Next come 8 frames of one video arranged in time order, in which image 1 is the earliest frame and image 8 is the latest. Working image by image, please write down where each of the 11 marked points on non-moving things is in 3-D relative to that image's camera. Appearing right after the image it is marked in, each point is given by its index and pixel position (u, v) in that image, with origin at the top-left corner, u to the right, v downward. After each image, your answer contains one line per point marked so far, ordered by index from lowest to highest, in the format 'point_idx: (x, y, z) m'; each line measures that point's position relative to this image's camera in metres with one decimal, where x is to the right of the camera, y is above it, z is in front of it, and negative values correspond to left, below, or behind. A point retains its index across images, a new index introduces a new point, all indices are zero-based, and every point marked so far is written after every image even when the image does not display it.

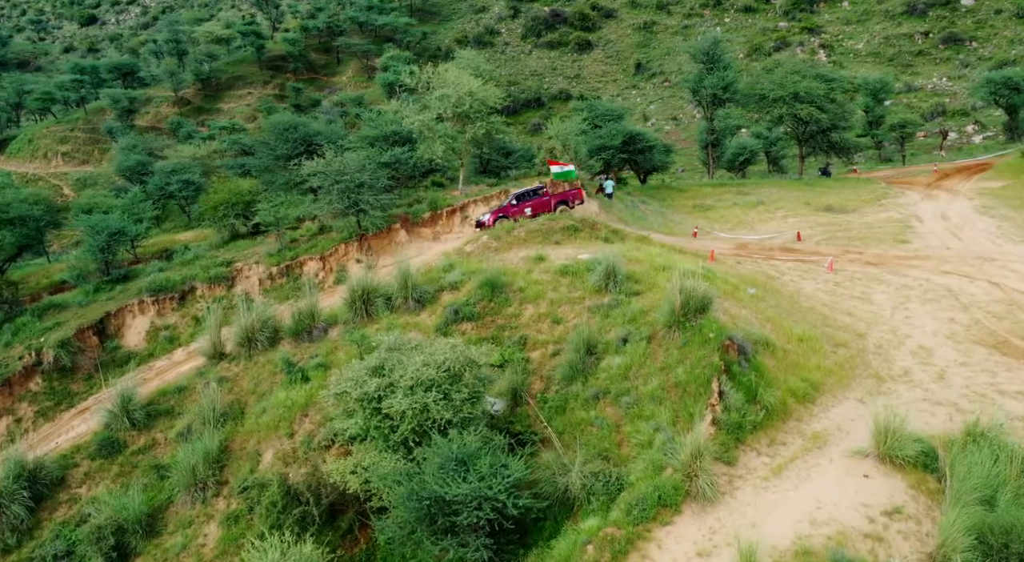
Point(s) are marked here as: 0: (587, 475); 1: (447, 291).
0: (+1.1, -3.2, +11.3) m
1: (-1.7, -0.3, +18.4) m
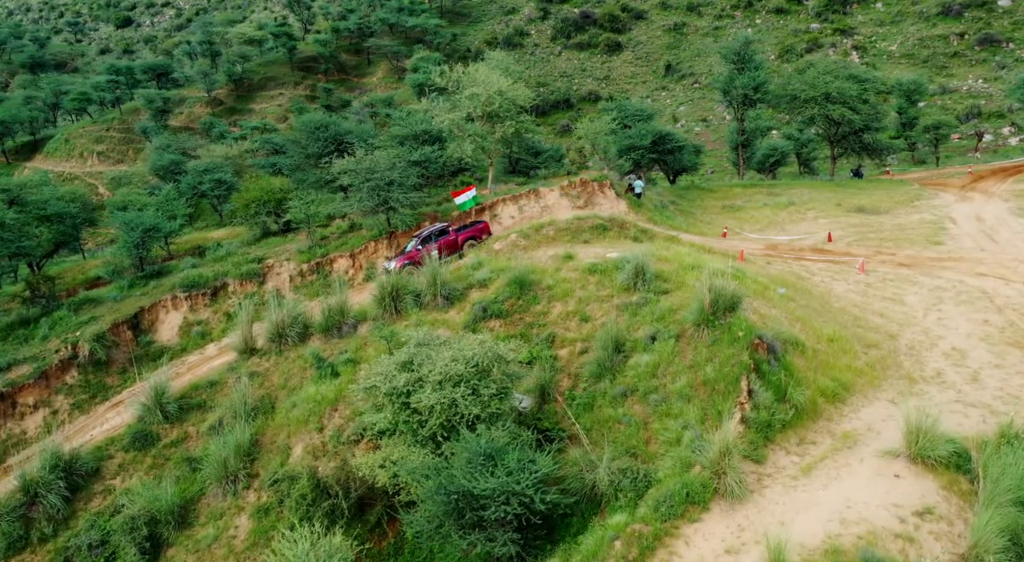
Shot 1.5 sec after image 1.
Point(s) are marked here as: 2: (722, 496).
0: (+1.6, -3.1, +11.4) m
1: (-1.0, -0.2, +18.6) m
2: (+3.1, -3.2, +10.3) m
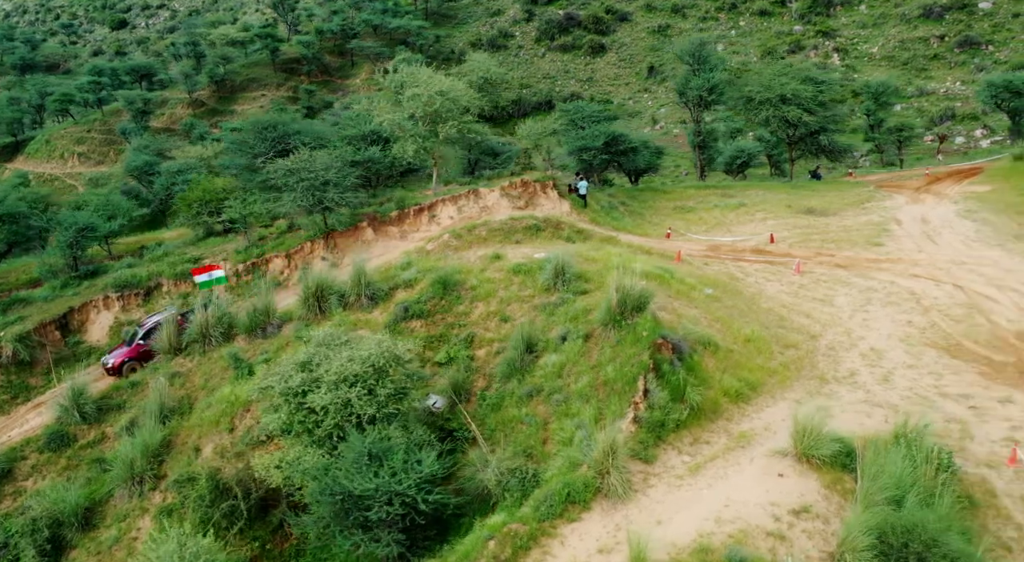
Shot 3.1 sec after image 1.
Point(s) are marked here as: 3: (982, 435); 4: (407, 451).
0: (-0.2, -3.1, +11.3) m
1: (-2.9, -0.2, +18.5) m
2: (+1.4, -3.2, +10.3) m
3: (+8.4, -2.7, +12.3) m
4: (-1.7, -2.7, +11.2) m
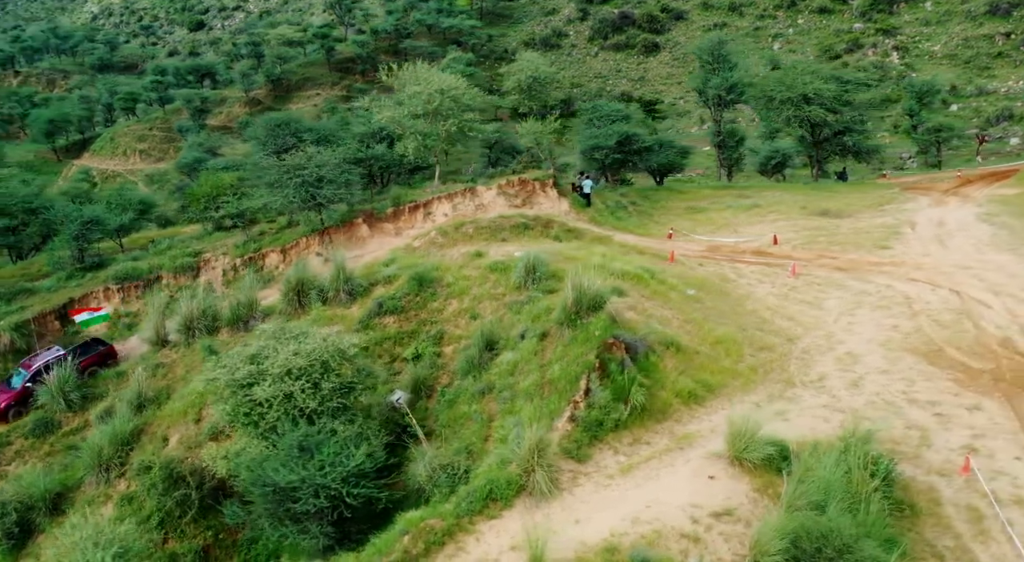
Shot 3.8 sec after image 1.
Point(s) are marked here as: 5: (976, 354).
0: (-1.2, -3.0, +11.4) m
1: (-3.5, -0.1, +18.7) m
2: (+0.3, -3.2, +10.3) m
3: (+7.4, -2.7, +12.0) m
4: (-2.7, -2.7, +11.4) m
5: (+9.8, -1.5, +14.7) m
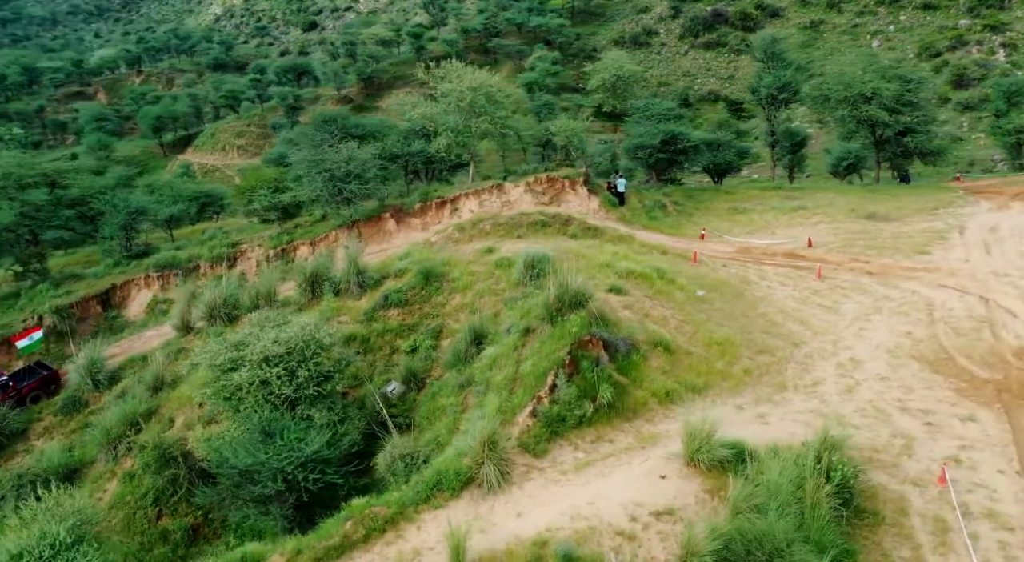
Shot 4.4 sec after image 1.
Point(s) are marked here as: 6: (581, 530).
0: (-1.8, -2.9, +11.7) m
1: (-3.3, +0.1, +19.3) m
2: (-0.5, -3.1, +10.5) m
3: (+6.8, -2.8, +11.5) m
4: (-3.3, -2.5, +11.9) m
5: (+9.5, -1.7, +14.0) m
6: (+1.0, -3.4, +9.5) m
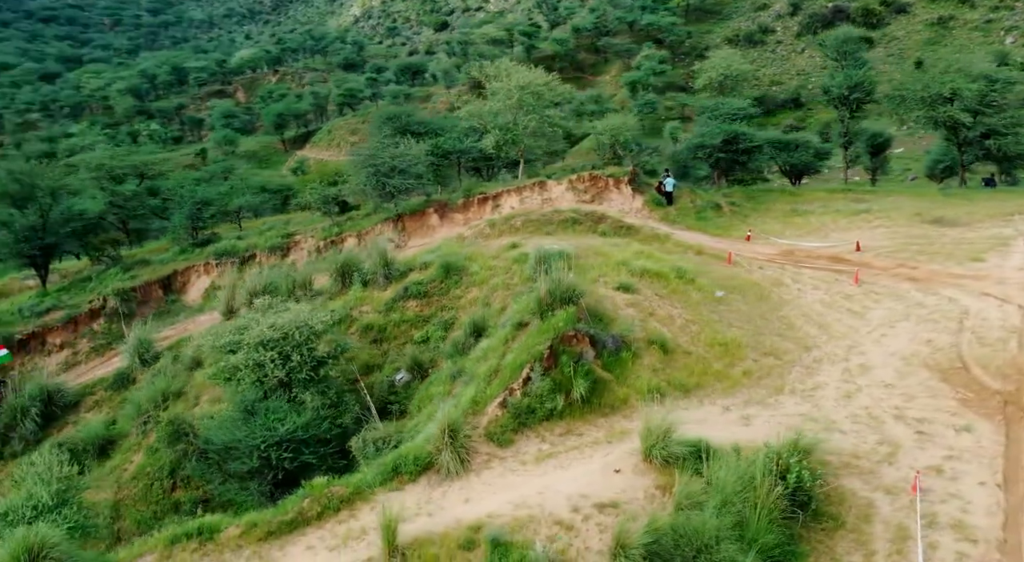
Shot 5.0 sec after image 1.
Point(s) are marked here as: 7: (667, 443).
0: (-2.3, -2.7, +12.4) m
1: (-2.7, +0.3, +20.1) m
2: (-1.0, -2.9, +11.1) m
3: (+6.3, -2.9, +11.1) m
4: (-3.7, -2.3, +12.8) m
5: (+9.3, -1.8, +13.2) m
6: (+0.2, -3.3, +9.9) m
7: (+2.3, -2.4, +10.5) m
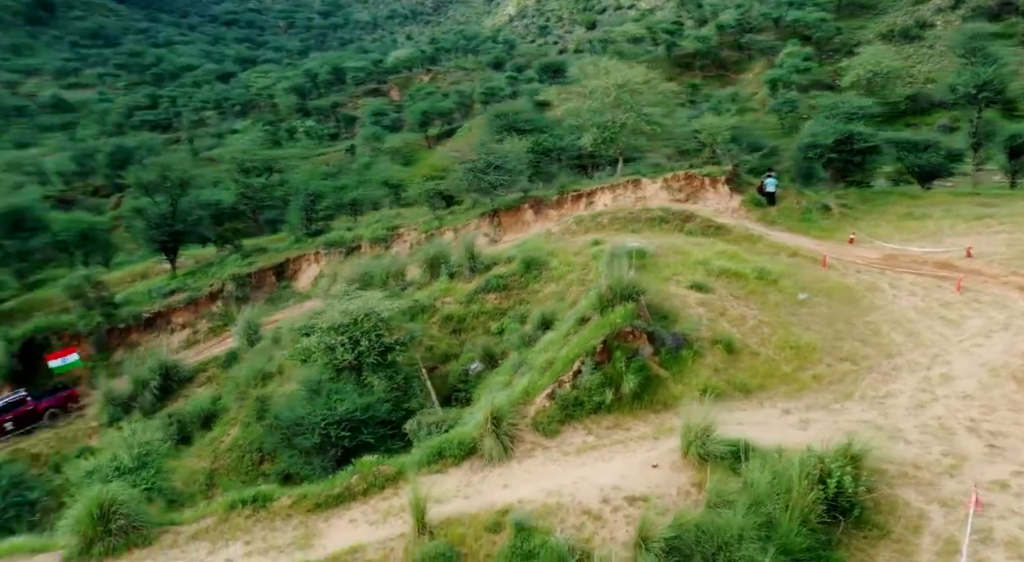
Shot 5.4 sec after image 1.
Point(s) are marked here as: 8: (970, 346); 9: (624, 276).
0: (-1.3, -2.6, +13.2) m
1: (-0.3, +0.5, +20.8) m
2: (-0.3, -2.8, +11.7) m
3: (+6.9, -2.9, +10.5) m
4: (-2.6, -2.1, +13.8) m
5: (+10.3, -1.9, +12.1) m
6: (+0.8, -3.2, +10.3) m
7: (+3.0, -2.4, +10.6) m
8: (+9.9, -1.4, +15.0) m
9: (+2.4, +0.1, +14.6) m
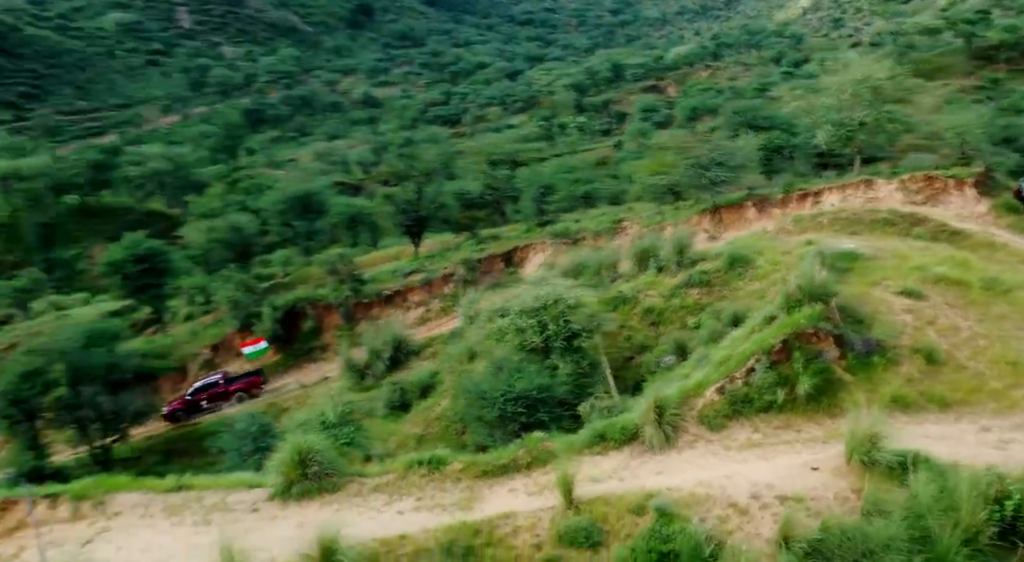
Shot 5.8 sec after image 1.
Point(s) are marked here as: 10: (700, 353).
0: (+1.9, -2.4, +13.7) m
1: (+5.2, +0.5, +20.7) m
2: (+2.3, -2.6, +11.9) m
3: (+8.8, -3.0, +8.6) m
4: (+0.8, -1.8, +14.7) m
5: (+12.5, -2.2, +9.2) m
6: (+2.9, -3.1, +10.3) m
7: (+5.1, -2.3, +9.9) m
8: (+13.1, -1.7, +12.0) m
9: (+5.9, +0.2, +13.9) m
10: (+3.9, -1.5, +15.0) m
